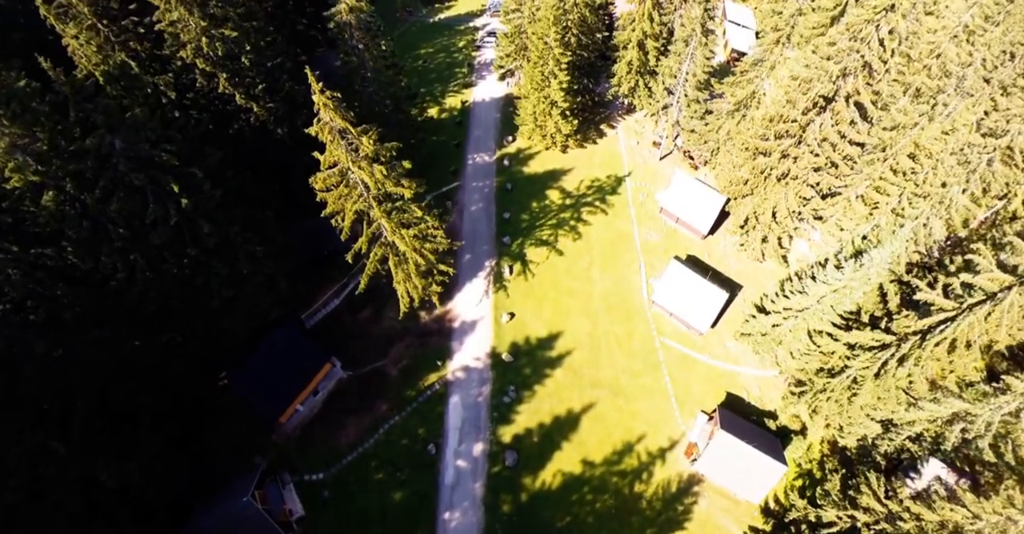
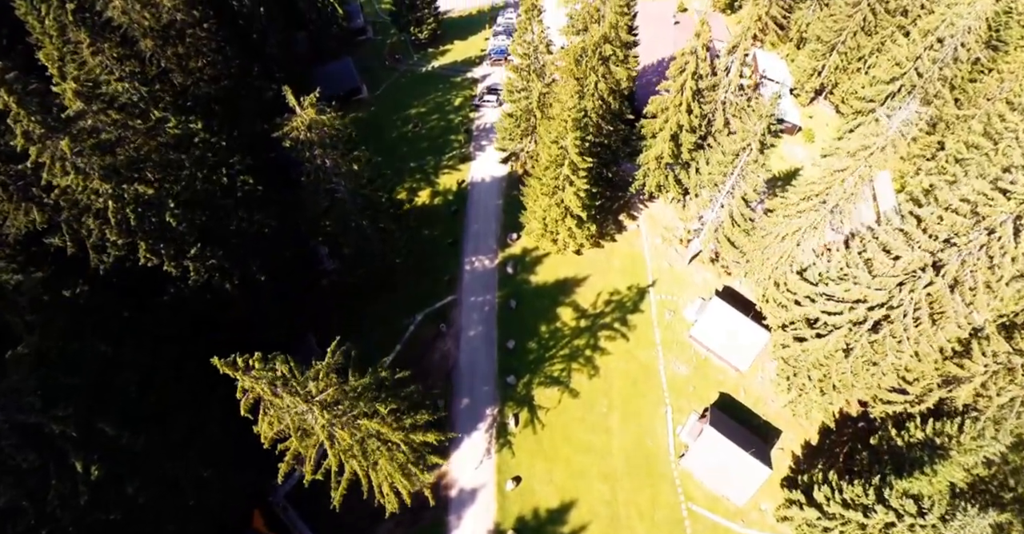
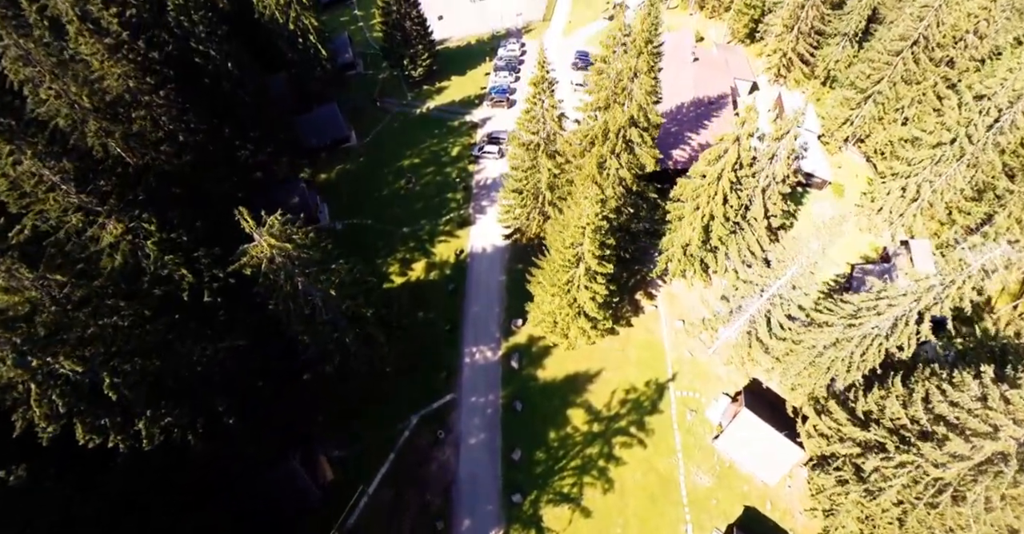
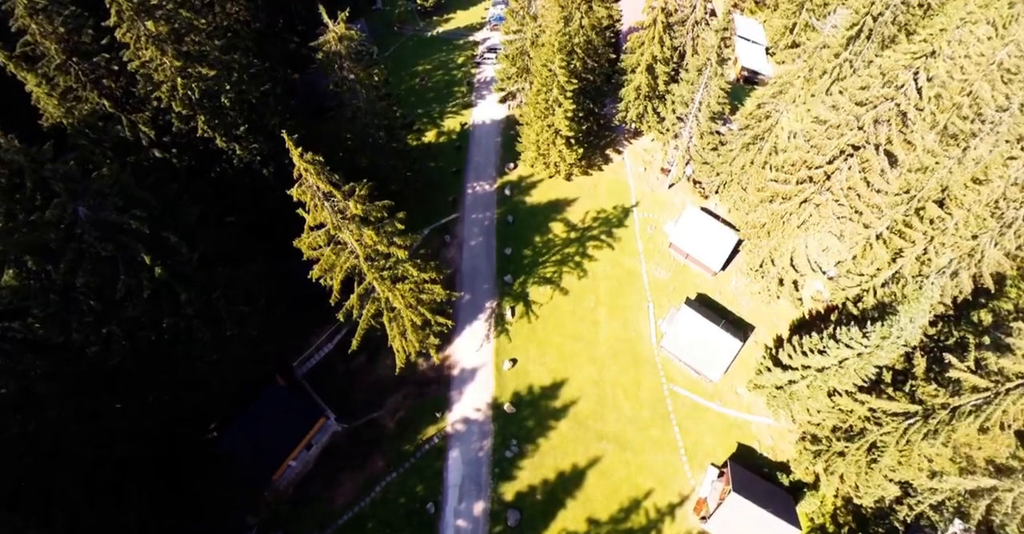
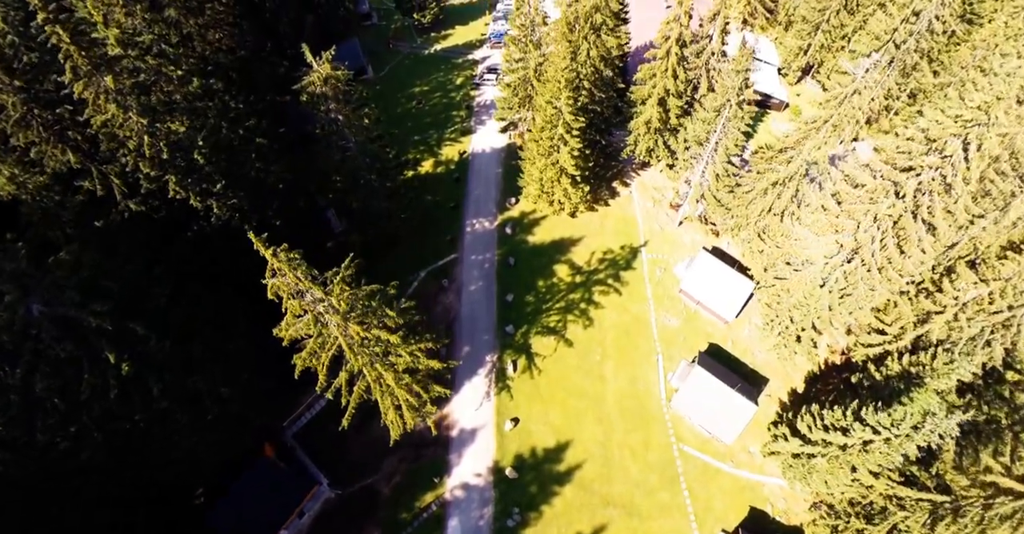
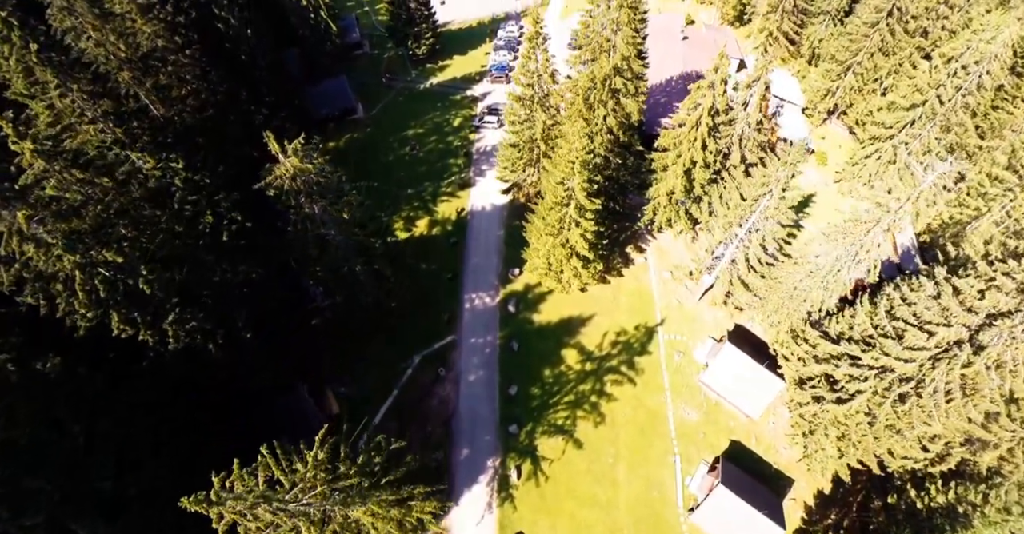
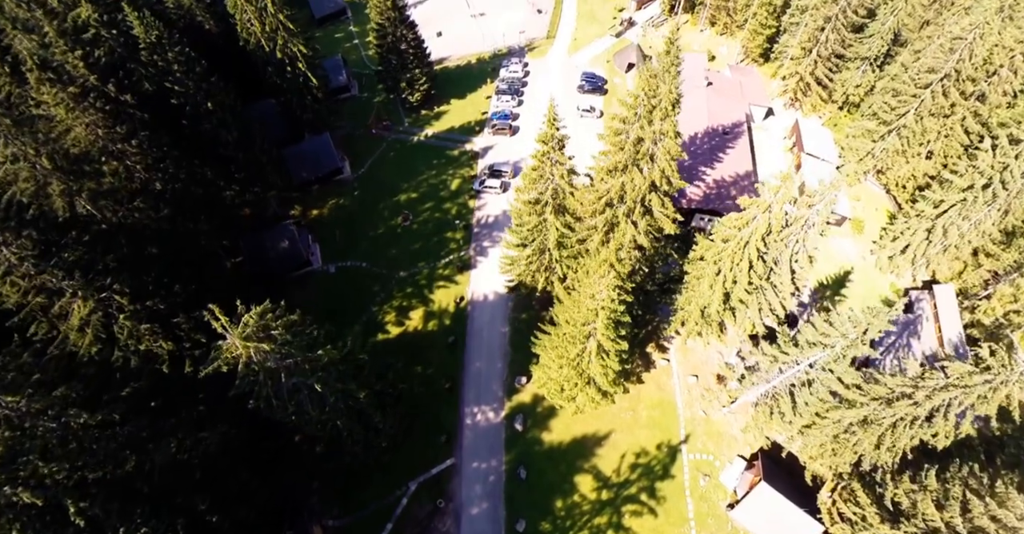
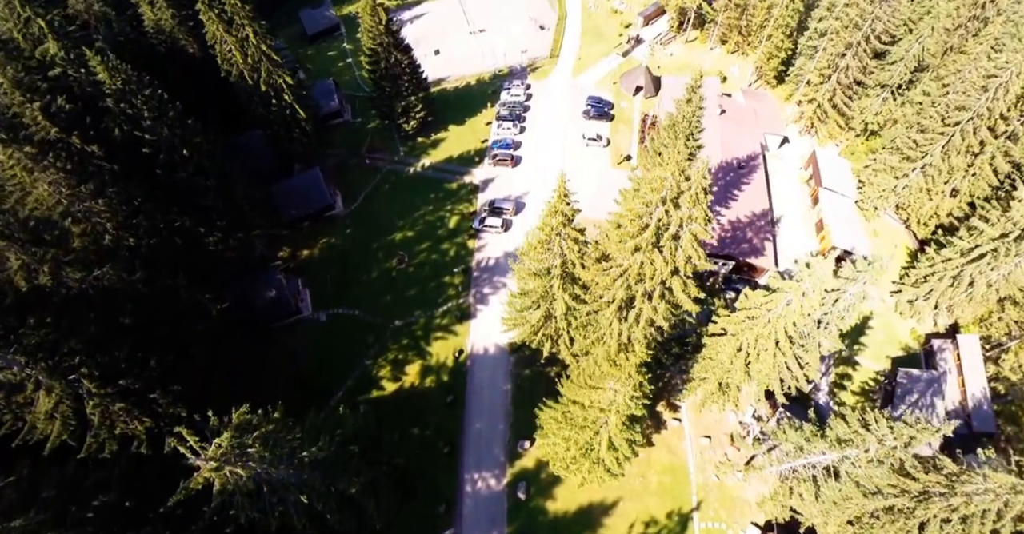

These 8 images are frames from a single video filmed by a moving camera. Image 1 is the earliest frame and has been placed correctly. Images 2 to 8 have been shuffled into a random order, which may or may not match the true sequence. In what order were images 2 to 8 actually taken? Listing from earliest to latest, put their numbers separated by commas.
4, 5, 2, 6, 3, 7, 8
